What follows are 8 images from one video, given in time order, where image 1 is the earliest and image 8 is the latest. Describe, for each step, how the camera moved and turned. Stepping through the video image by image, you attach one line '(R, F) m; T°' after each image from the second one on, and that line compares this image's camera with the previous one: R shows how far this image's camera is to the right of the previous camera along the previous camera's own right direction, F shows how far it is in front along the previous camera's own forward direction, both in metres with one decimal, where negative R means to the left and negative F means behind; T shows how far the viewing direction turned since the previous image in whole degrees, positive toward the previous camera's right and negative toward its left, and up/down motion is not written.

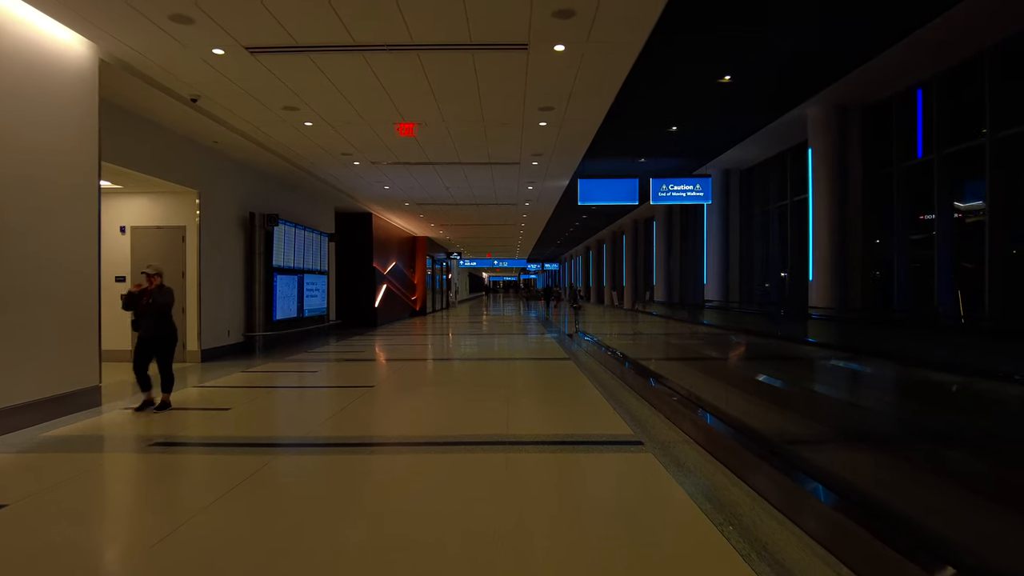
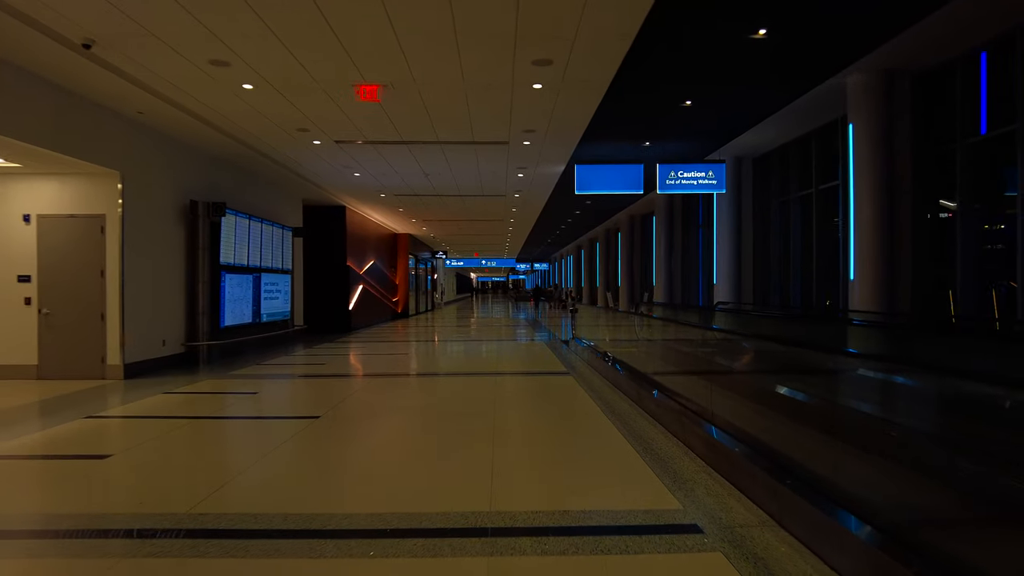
(0.0, +1.3) m; +1°
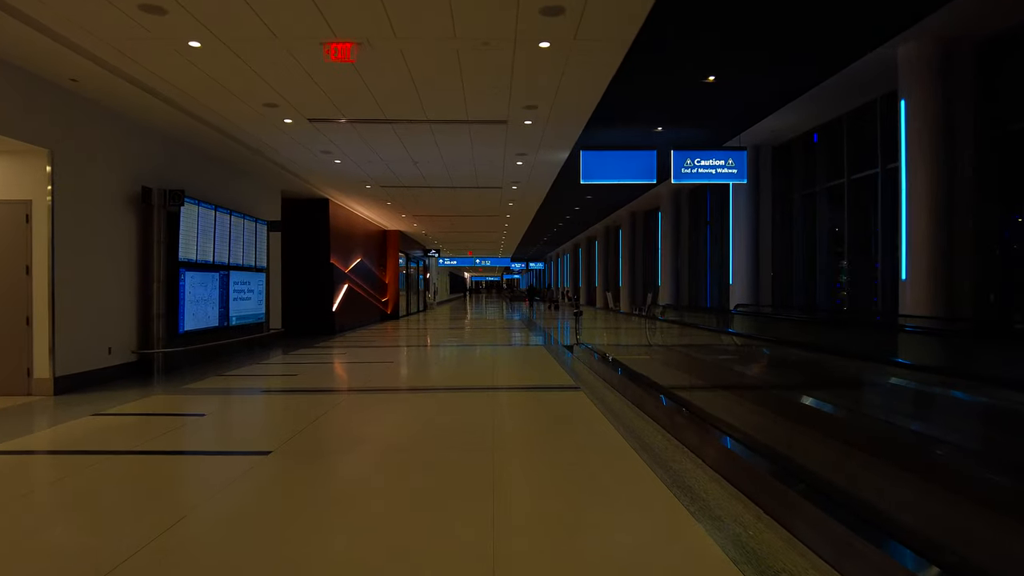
(-0.1, +1.0) m; +1°
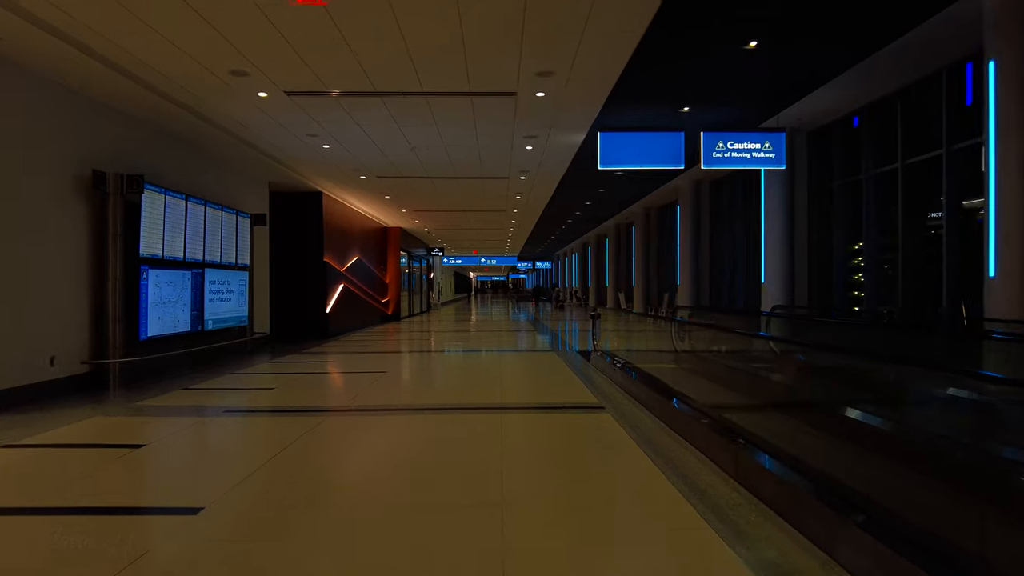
(0.0, +1.0) m; 0°
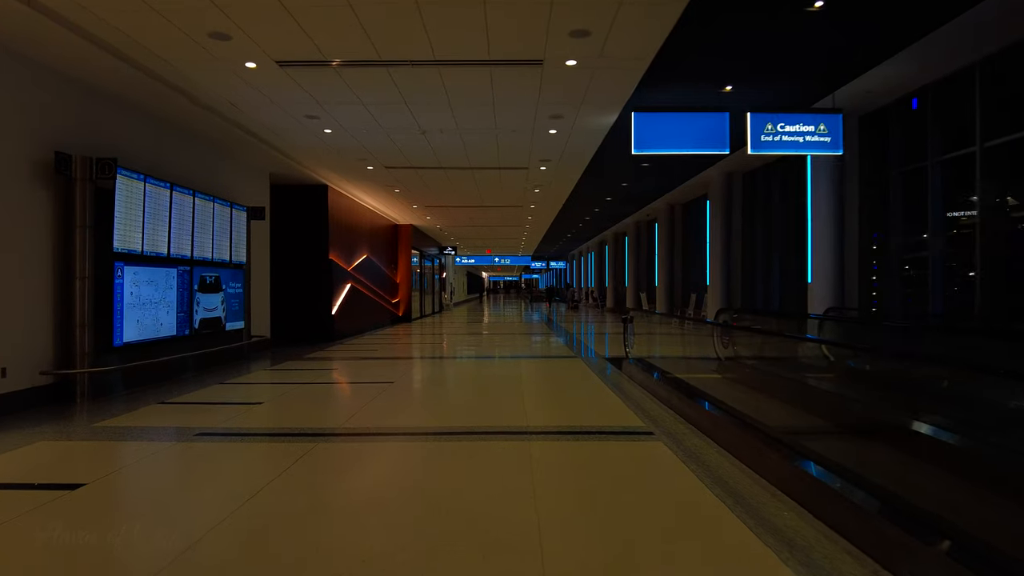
(-0.1, +0.8) m; -1°
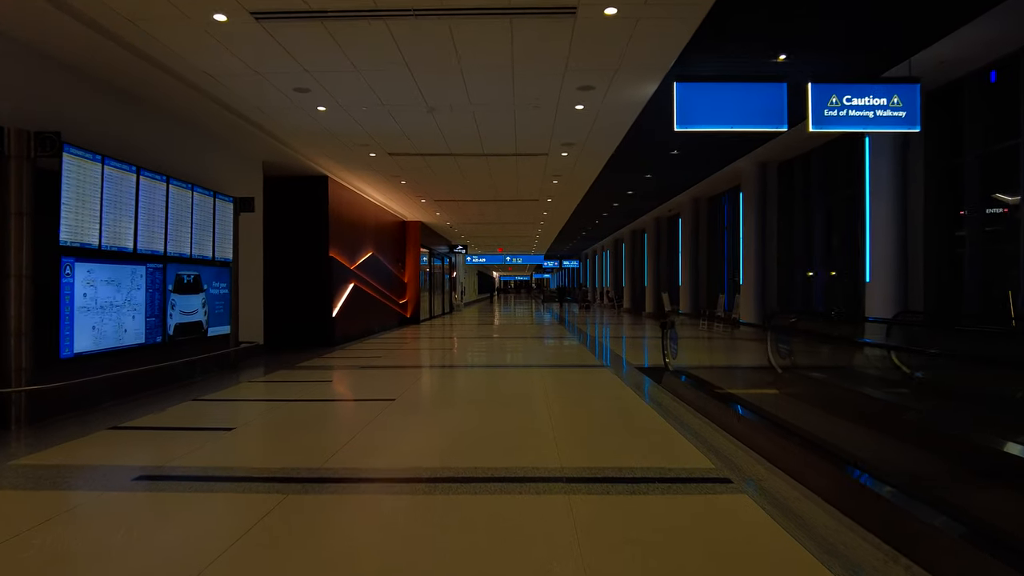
(-0.1, +1.0) m; -1°
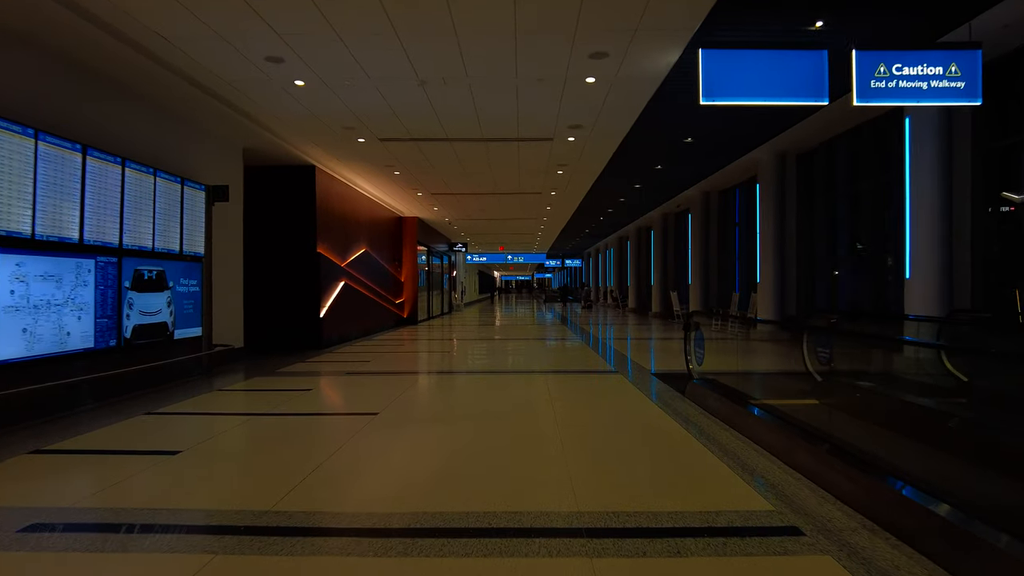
(0.0, +0.7) m; 0°
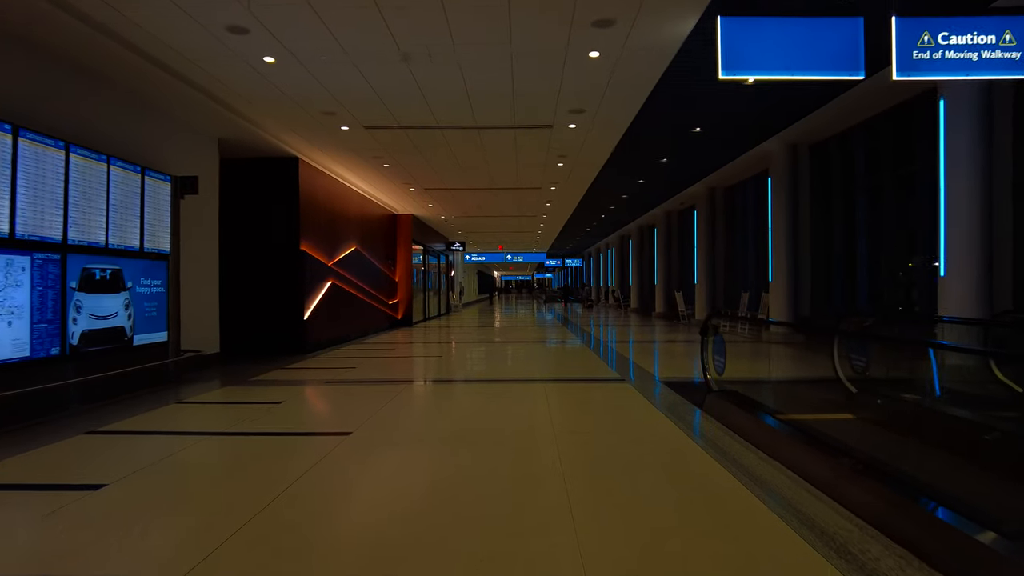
(0.0, +0.6) m; 0°
